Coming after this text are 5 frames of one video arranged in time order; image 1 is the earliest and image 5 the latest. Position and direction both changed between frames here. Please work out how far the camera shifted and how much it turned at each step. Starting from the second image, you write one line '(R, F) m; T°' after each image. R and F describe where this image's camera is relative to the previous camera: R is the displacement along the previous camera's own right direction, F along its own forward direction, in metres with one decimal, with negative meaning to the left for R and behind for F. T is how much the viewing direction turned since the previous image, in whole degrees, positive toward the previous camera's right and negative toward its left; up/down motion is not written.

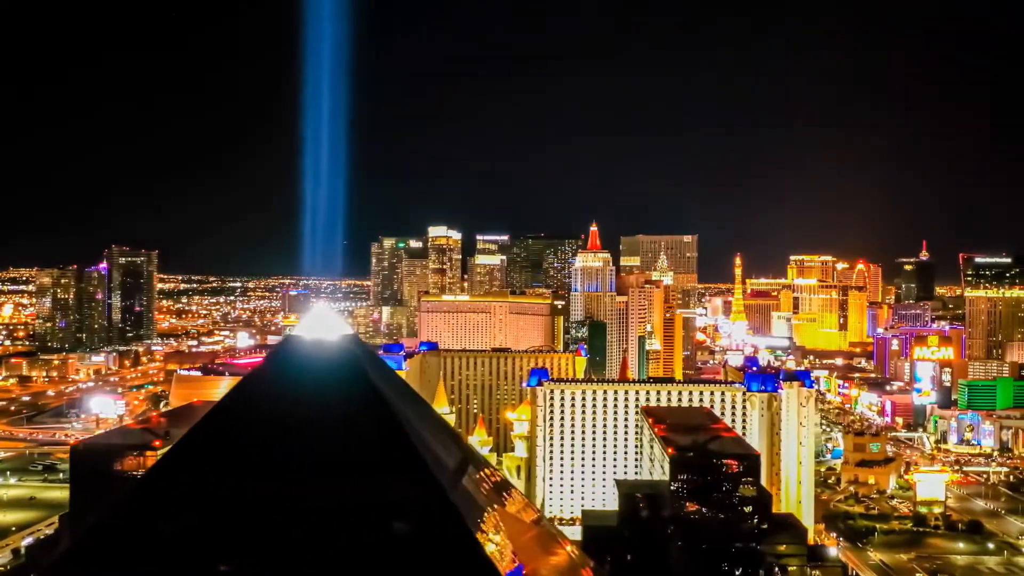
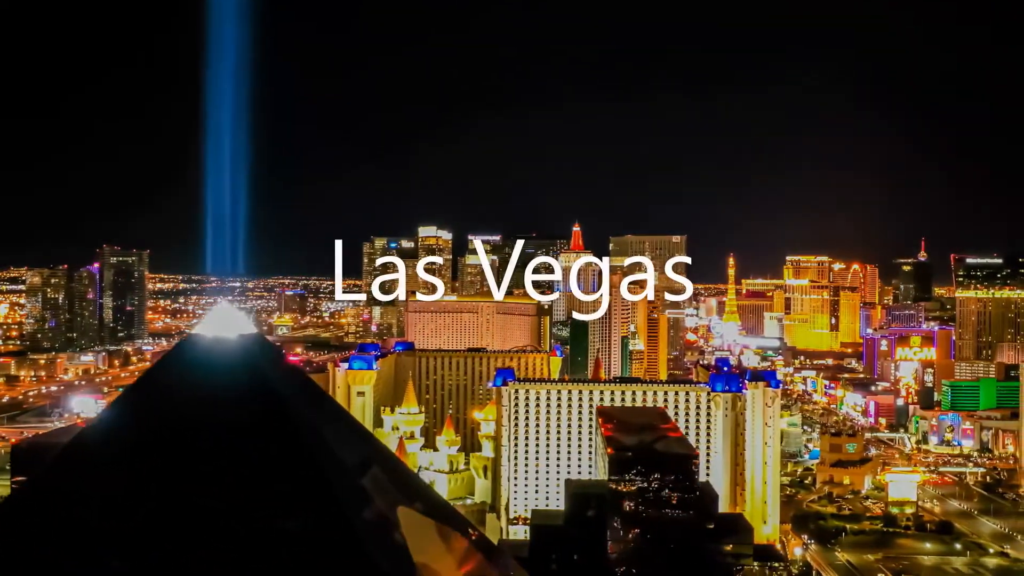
(+0.5, 0.0) m; 0°
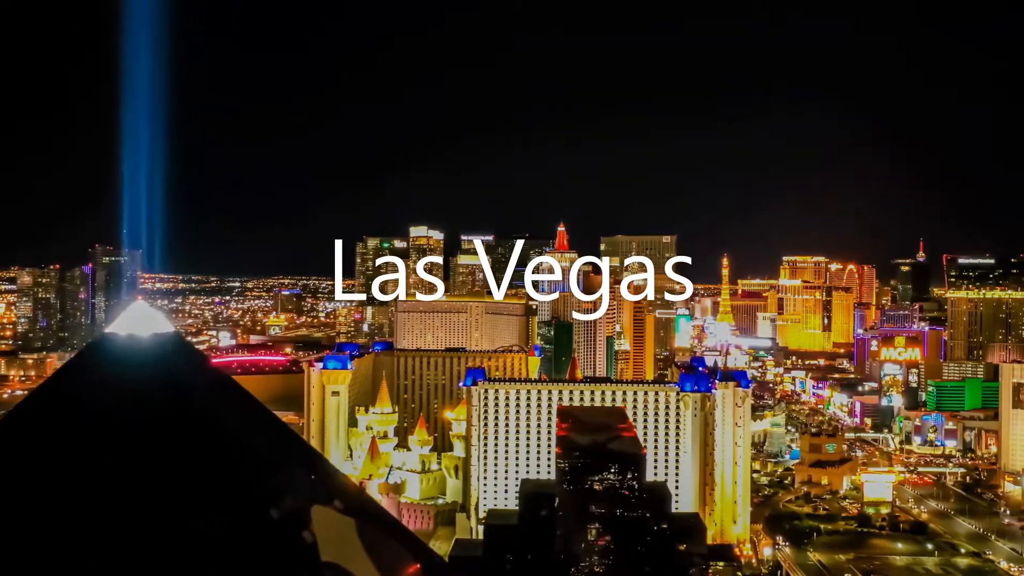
(+0.5, 0.0) m; 0°
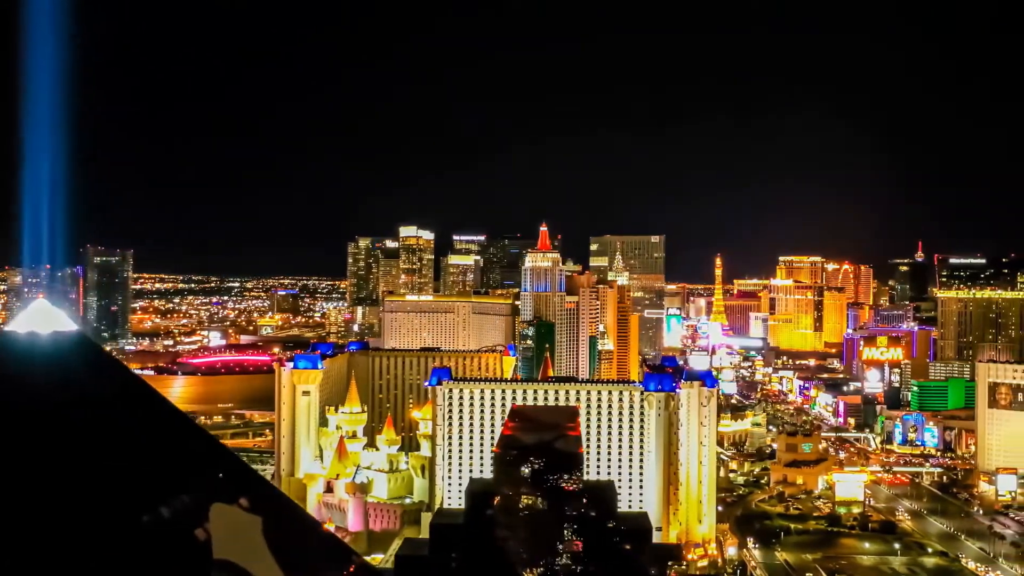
(+0.5, 0.0) m; 0°
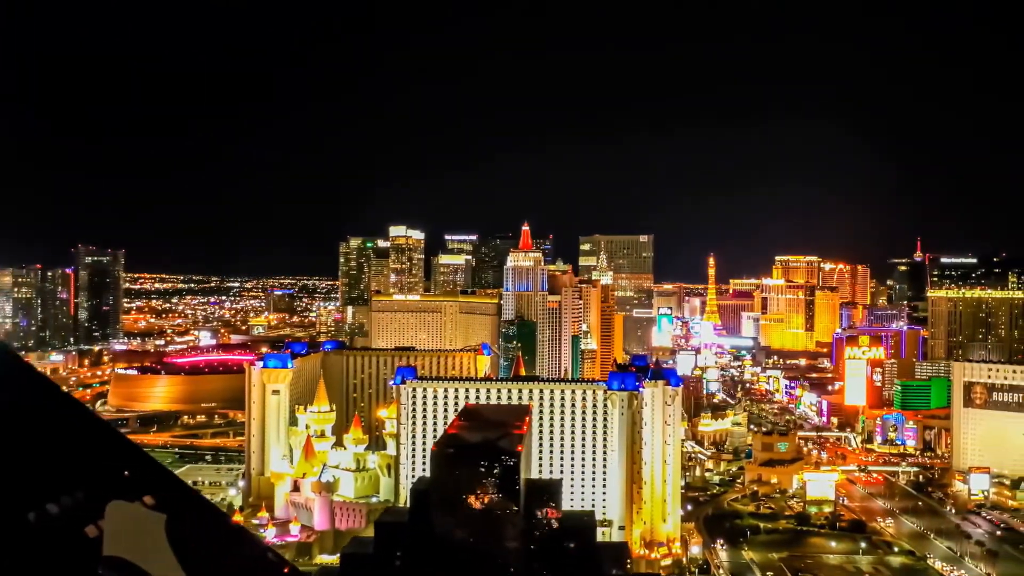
(+0.6, 0.0) m; 0°
